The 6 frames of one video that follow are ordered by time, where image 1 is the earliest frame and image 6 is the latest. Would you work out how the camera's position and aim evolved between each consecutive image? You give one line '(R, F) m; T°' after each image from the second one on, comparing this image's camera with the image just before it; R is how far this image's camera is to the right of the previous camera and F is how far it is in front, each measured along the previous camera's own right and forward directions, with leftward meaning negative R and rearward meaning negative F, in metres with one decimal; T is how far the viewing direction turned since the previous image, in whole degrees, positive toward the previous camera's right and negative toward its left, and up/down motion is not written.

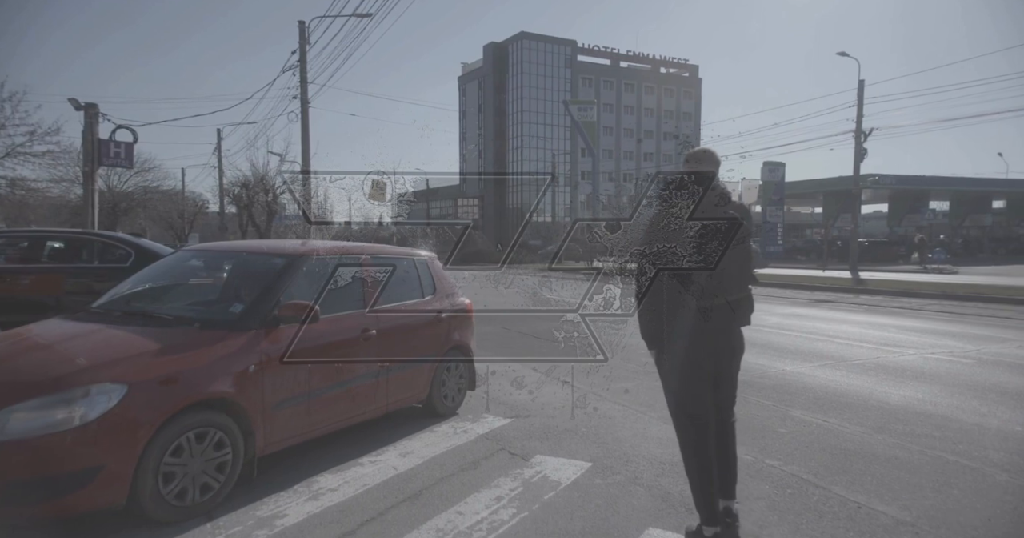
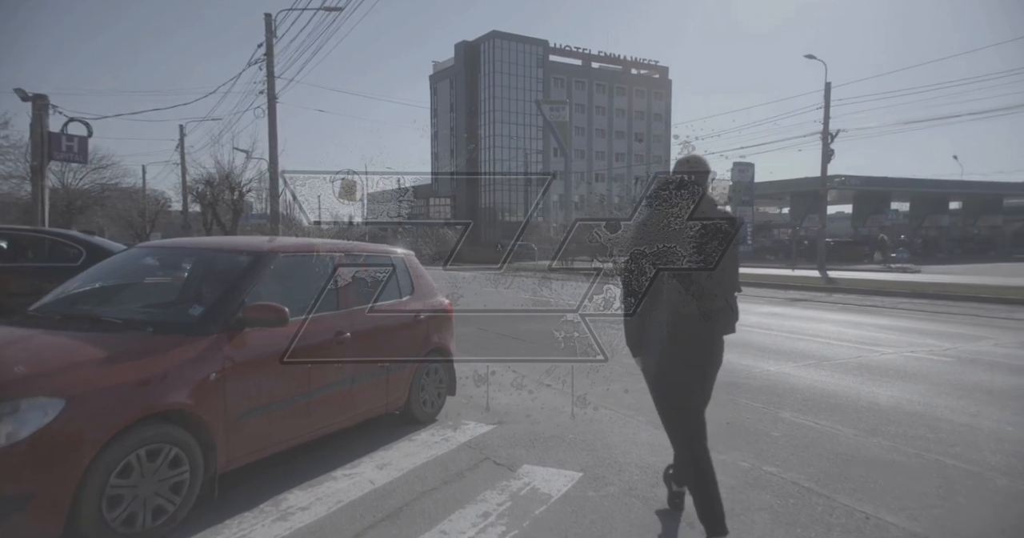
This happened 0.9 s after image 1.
(-0.1, +0.3) m; +3°
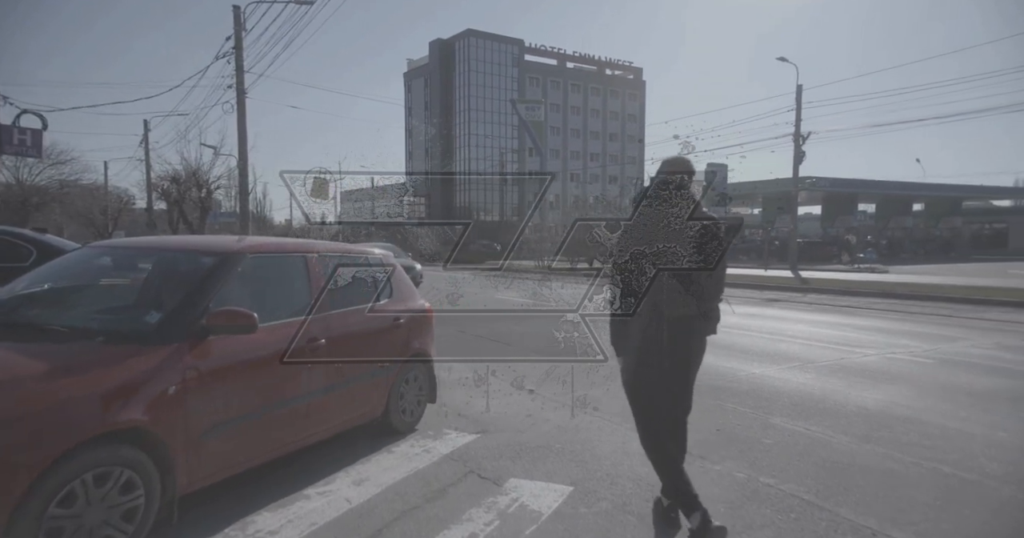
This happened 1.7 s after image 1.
(-0.1, +0.2) m; +2°
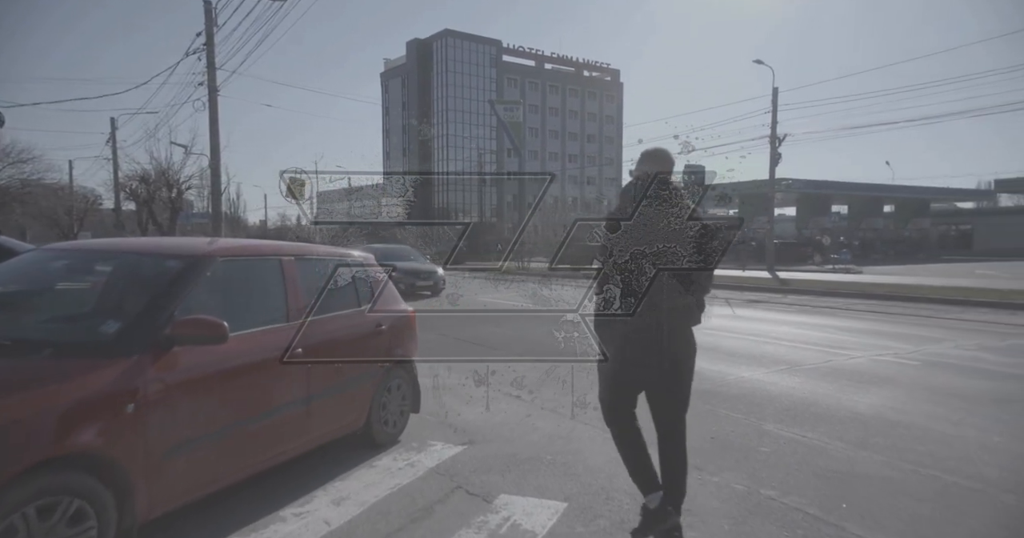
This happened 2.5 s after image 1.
(-0.1, +0.2) m; +2°
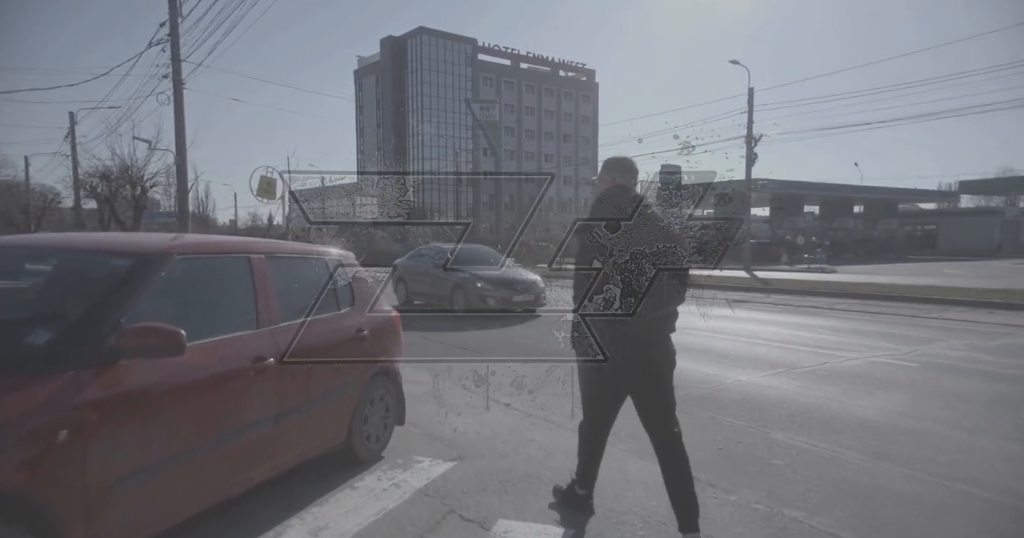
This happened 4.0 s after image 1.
(-0.1, +0.4) m; +2°
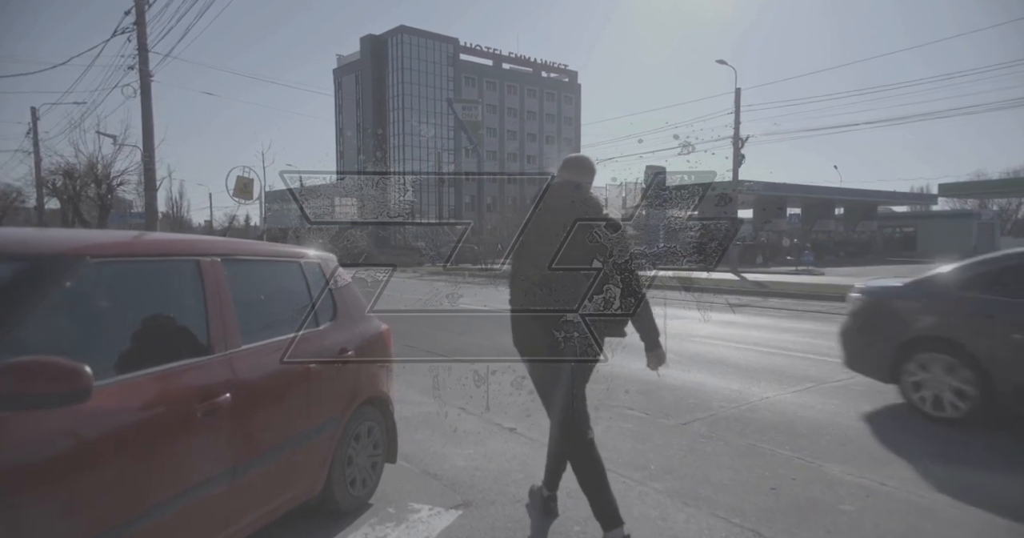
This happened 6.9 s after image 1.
(-0.2, +0.8) m; +2°
